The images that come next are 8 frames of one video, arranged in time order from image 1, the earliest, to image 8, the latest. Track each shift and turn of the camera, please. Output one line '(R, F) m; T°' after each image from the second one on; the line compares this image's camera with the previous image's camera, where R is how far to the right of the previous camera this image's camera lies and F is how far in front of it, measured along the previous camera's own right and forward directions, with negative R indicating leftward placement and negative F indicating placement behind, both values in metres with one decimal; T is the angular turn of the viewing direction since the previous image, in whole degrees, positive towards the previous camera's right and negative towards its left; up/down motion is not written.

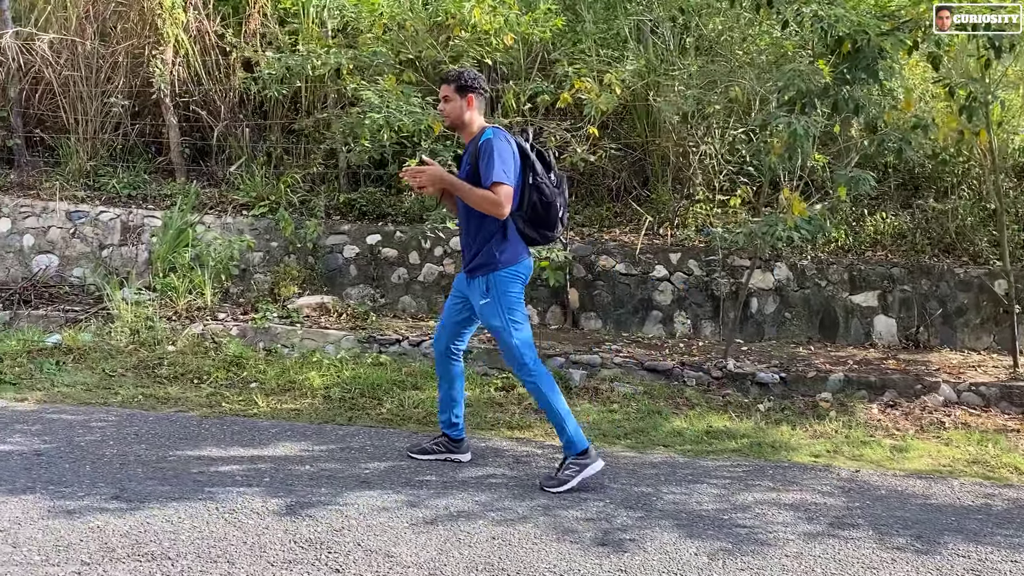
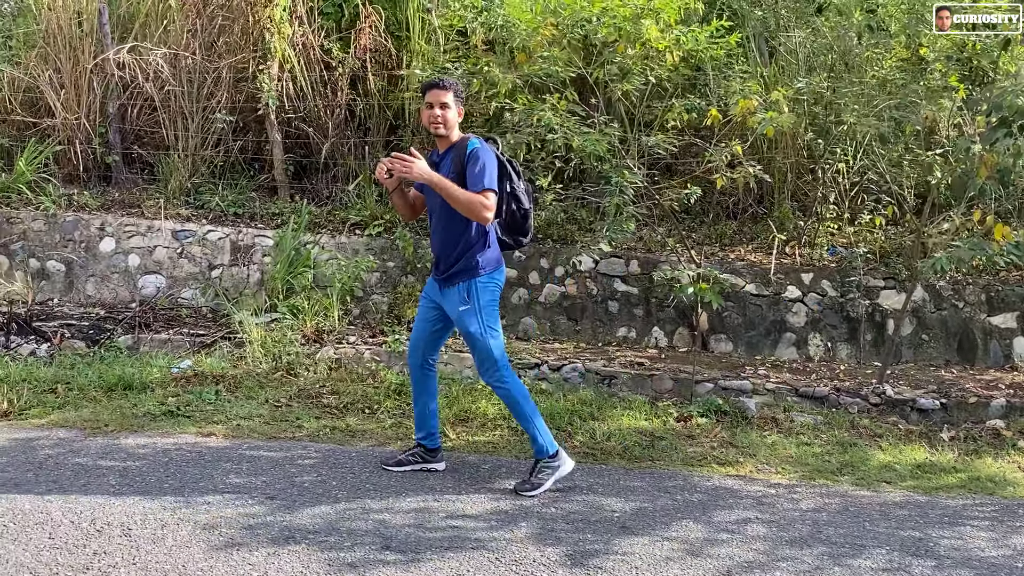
(-0.8, +0.1) m; 0°
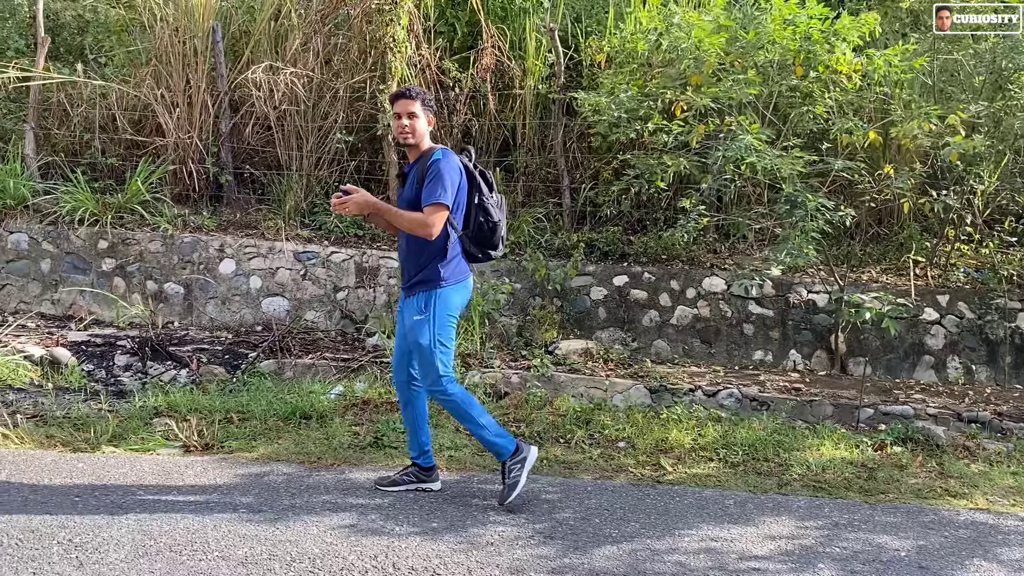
(-0.8, +0.1) m; +1°
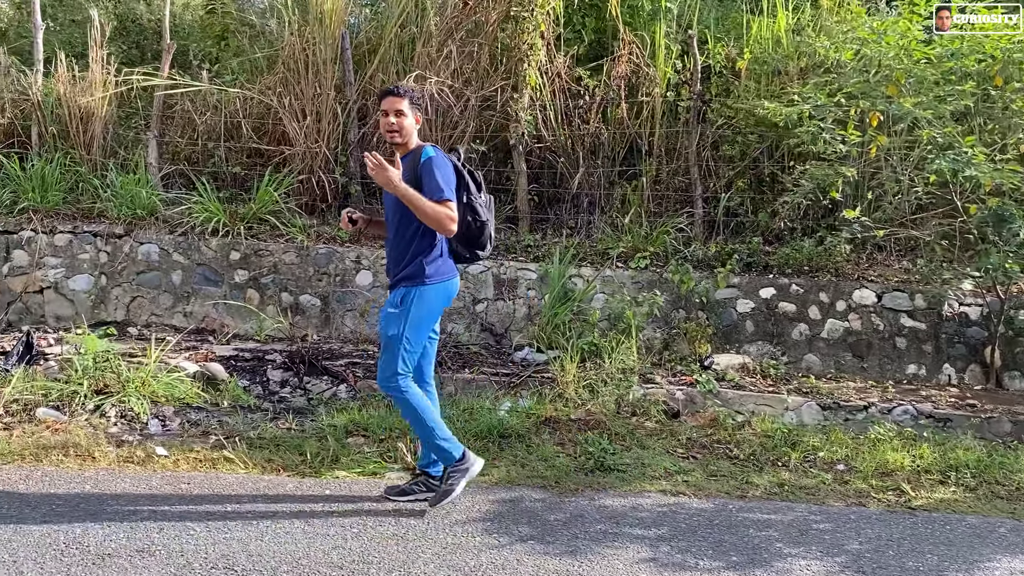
(-0.8, +0.1) m; 0°
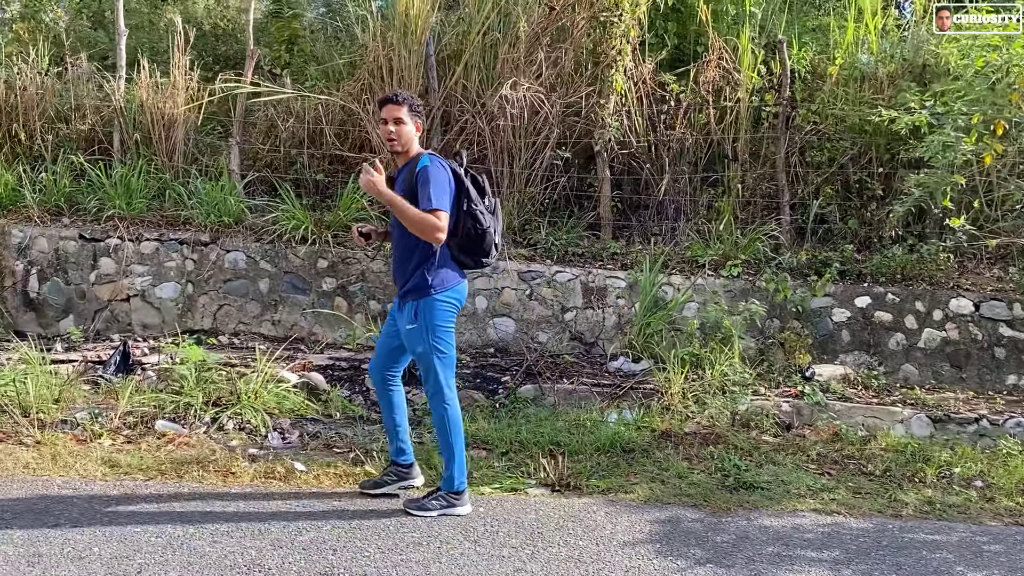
(-0.5, +0.1) m; -1°
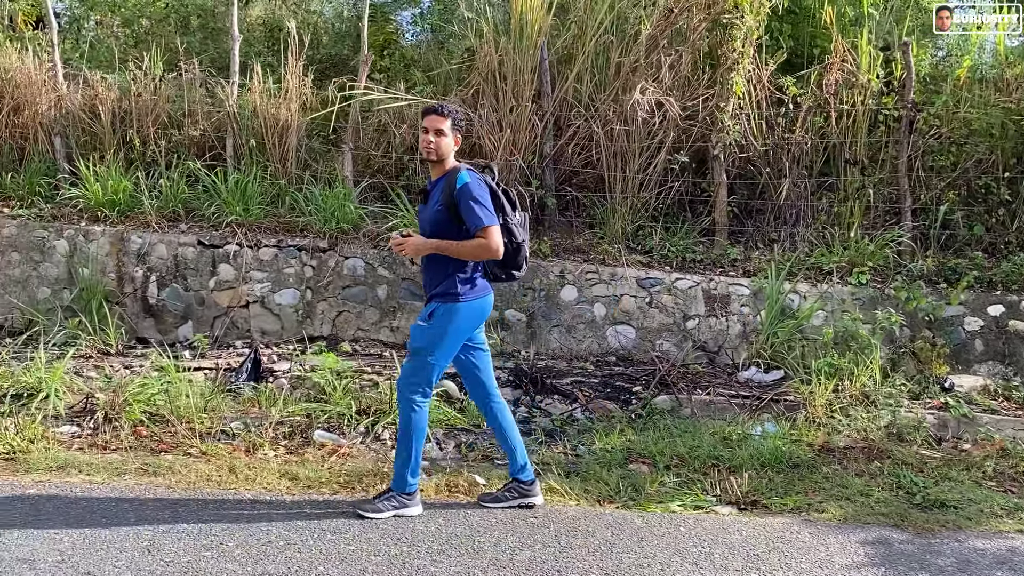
(-0.5, +0.1) m; -2°
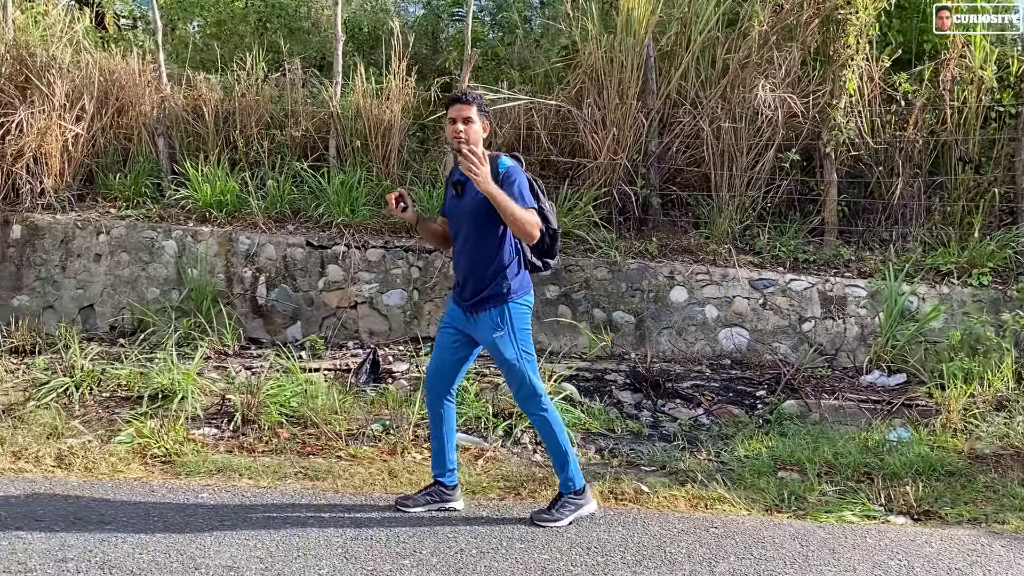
(-0.4, 0.0) m; -2°
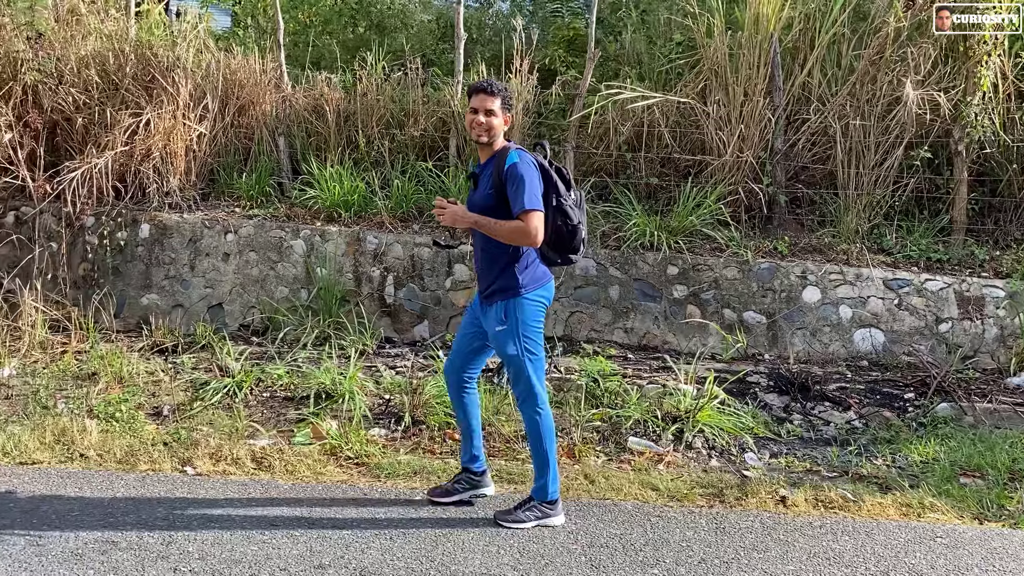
(-0.6, 0.0) m; -2°
